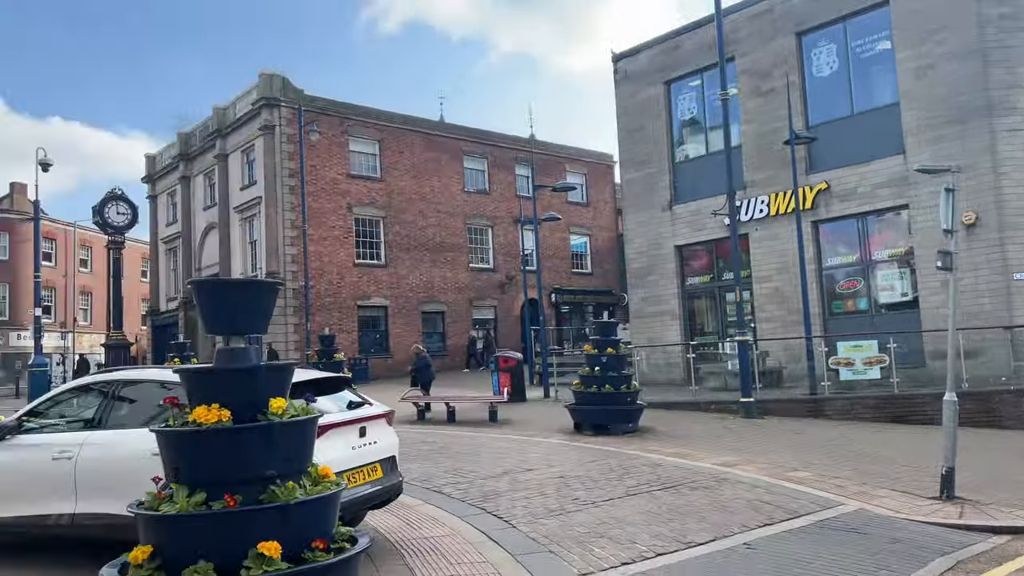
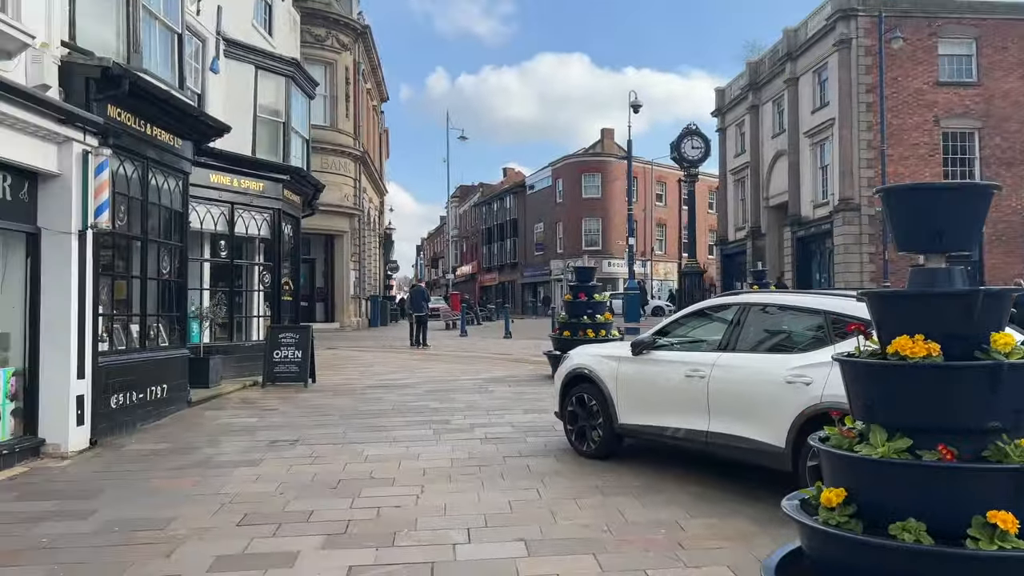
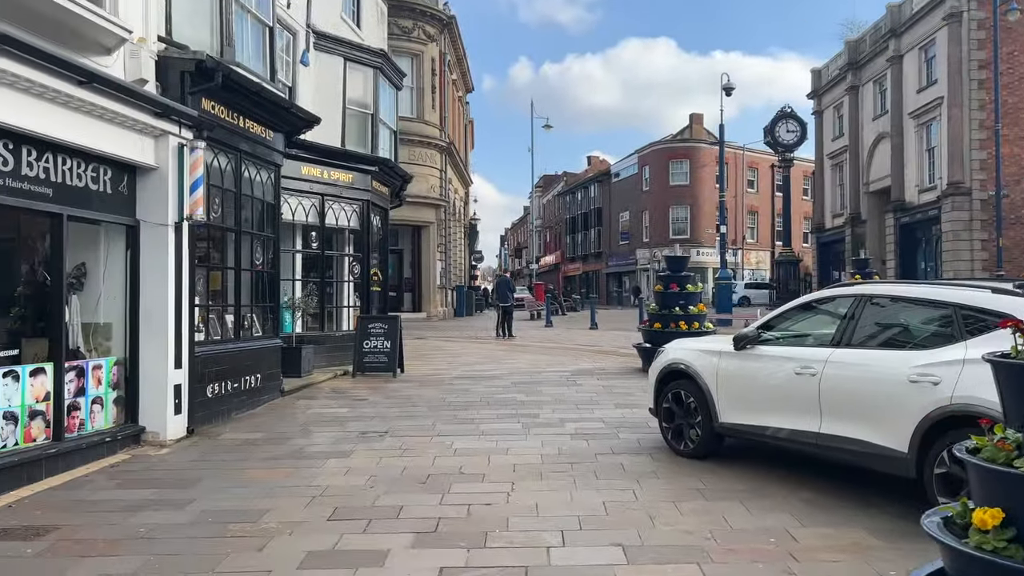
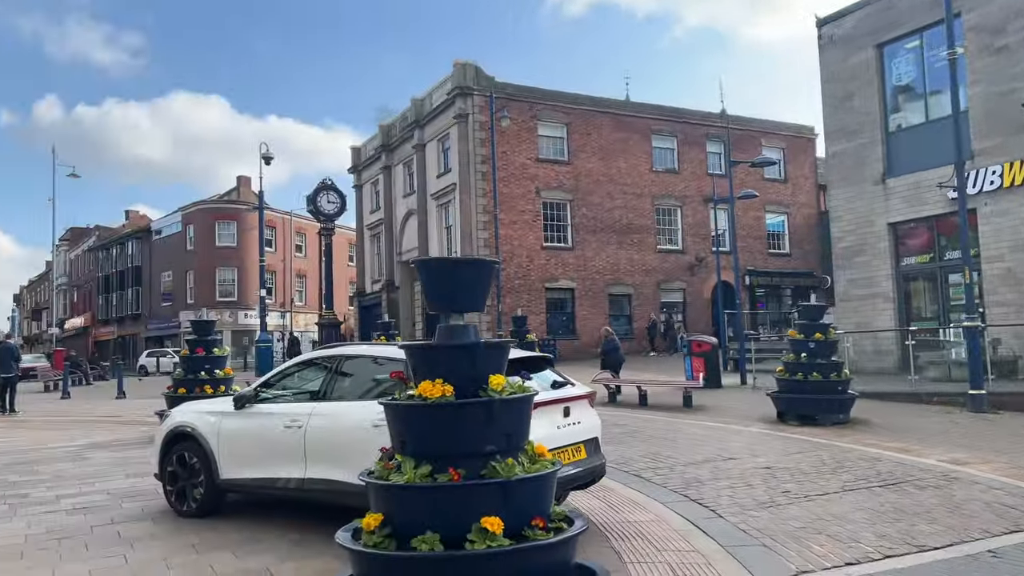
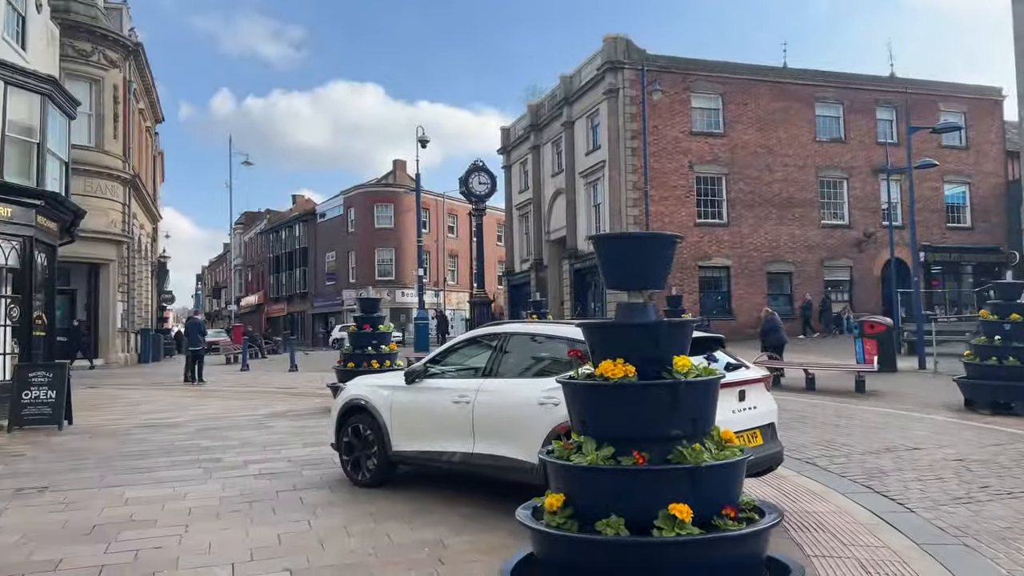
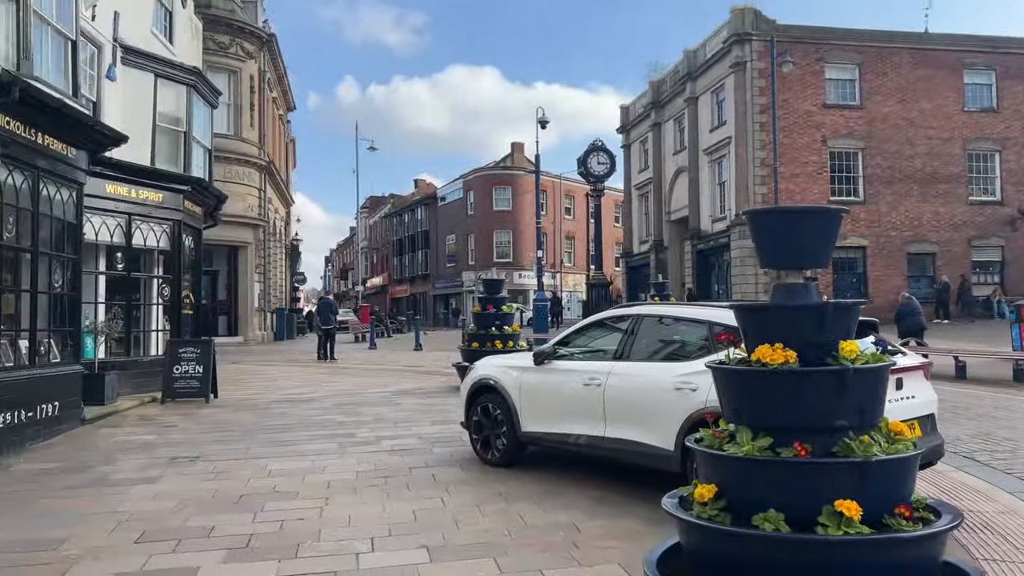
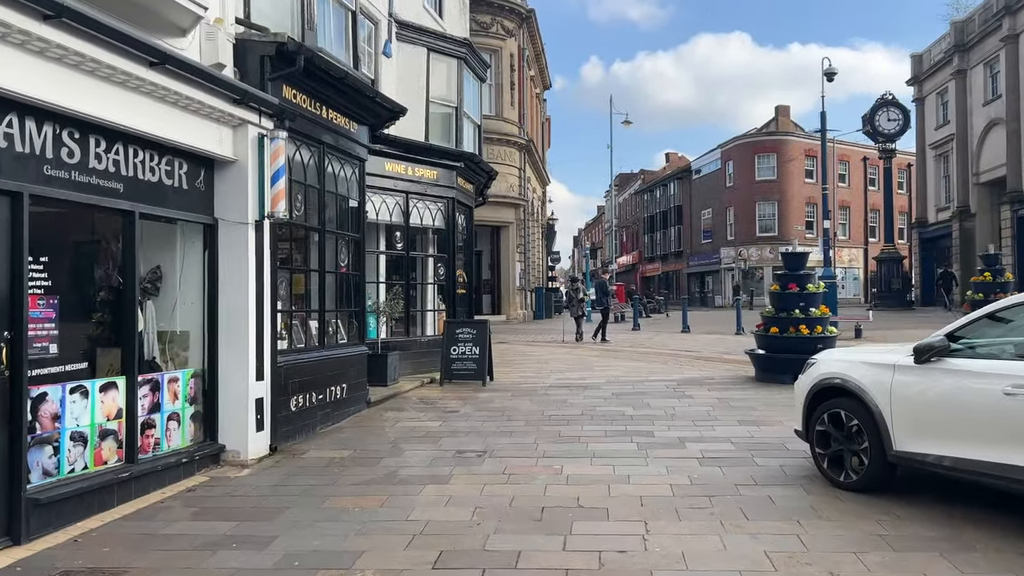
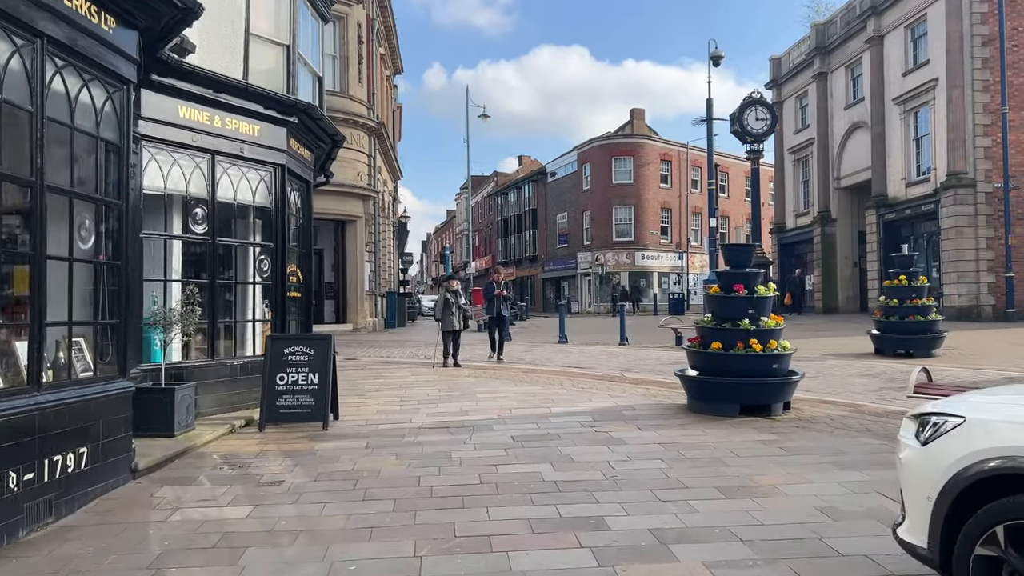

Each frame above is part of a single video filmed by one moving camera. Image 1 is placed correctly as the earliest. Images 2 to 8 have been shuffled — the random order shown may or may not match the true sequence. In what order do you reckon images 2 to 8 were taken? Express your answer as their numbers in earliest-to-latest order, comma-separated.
4, 5, 6, 2, 3, 7, 8
